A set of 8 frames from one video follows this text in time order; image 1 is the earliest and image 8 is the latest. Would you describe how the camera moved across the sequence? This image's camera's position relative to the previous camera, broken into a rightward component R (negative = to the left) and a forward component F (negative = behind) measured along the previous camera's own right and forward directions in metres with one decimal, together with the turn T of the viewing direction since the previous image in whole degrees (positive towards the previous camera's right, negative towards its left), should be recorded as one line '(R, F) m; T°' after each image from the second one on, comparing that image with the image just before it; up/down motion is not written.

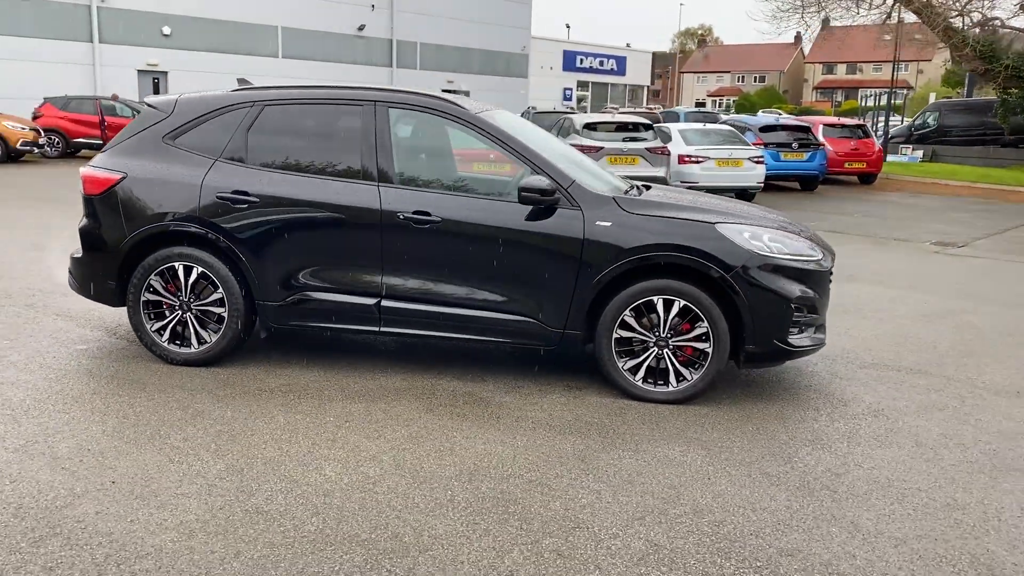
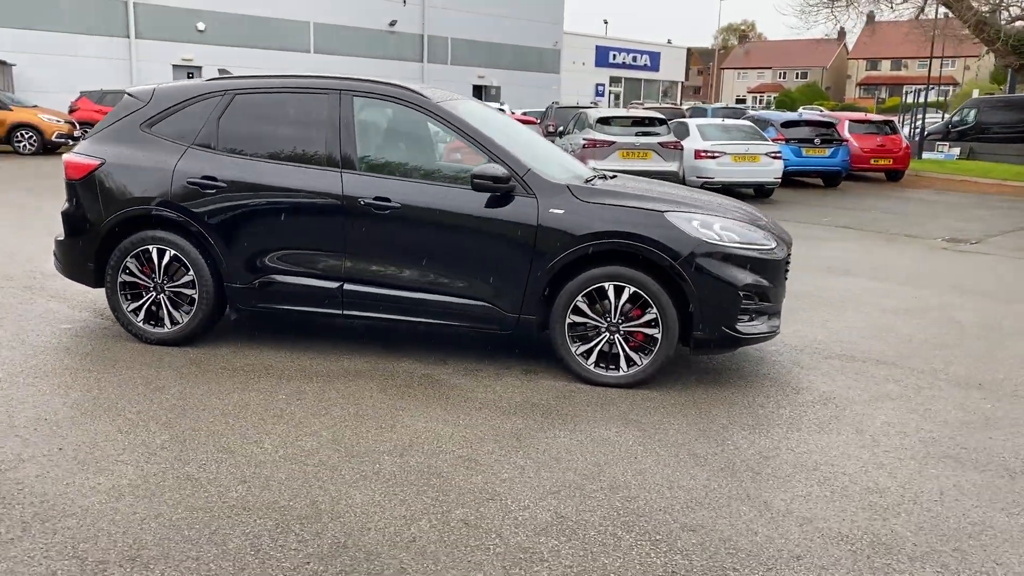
(+0.5, -0.1) m; -2°
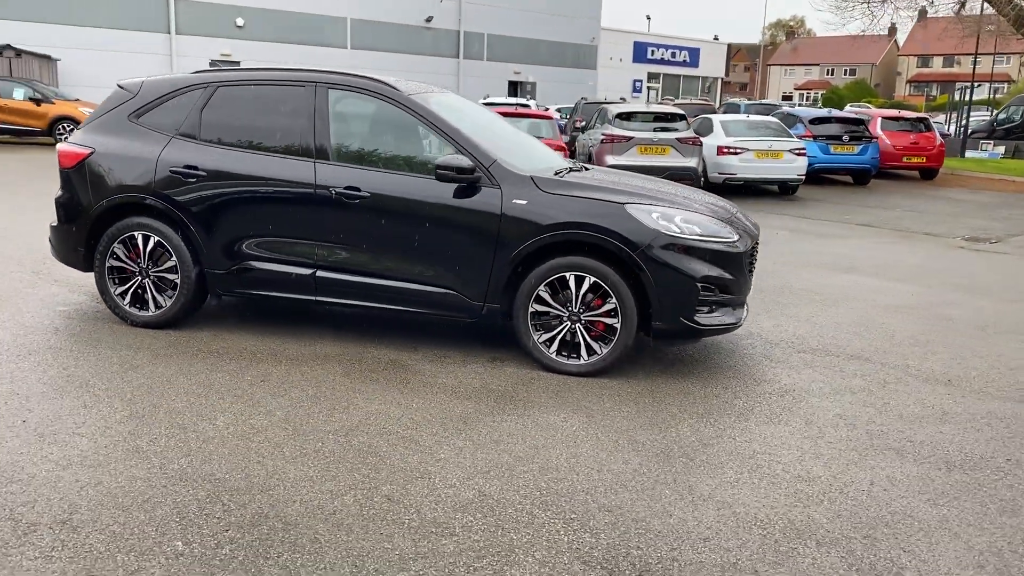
(+0.4, -0.1) m; -3°
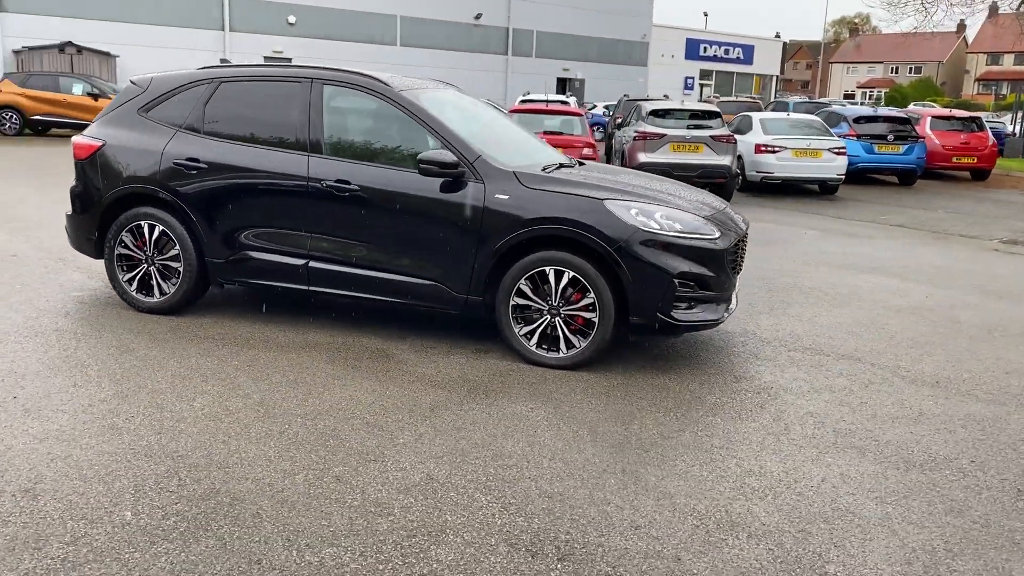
(+0.4, -0.1) m; -3°
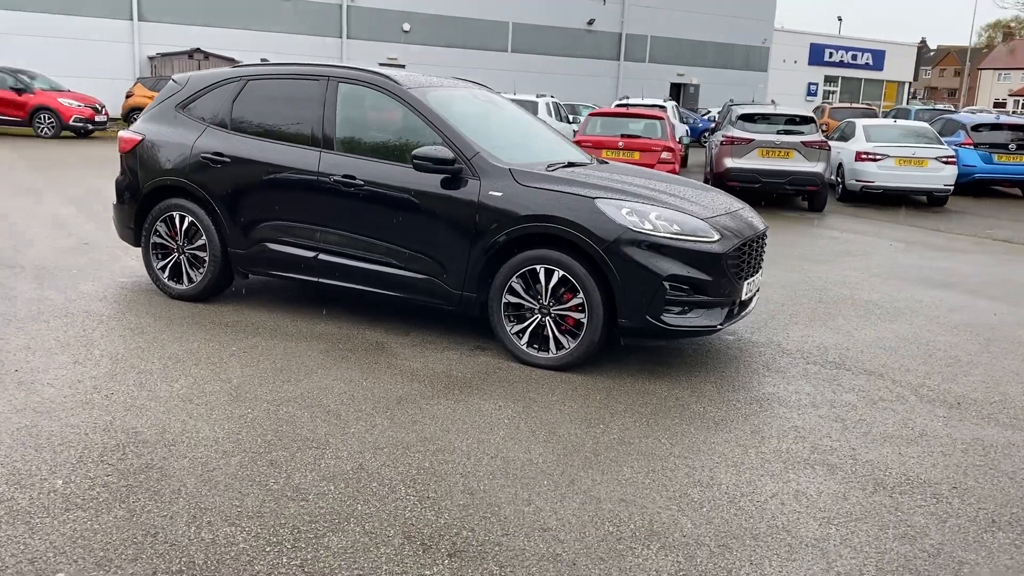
(+0.7, +0.1) m; -8°
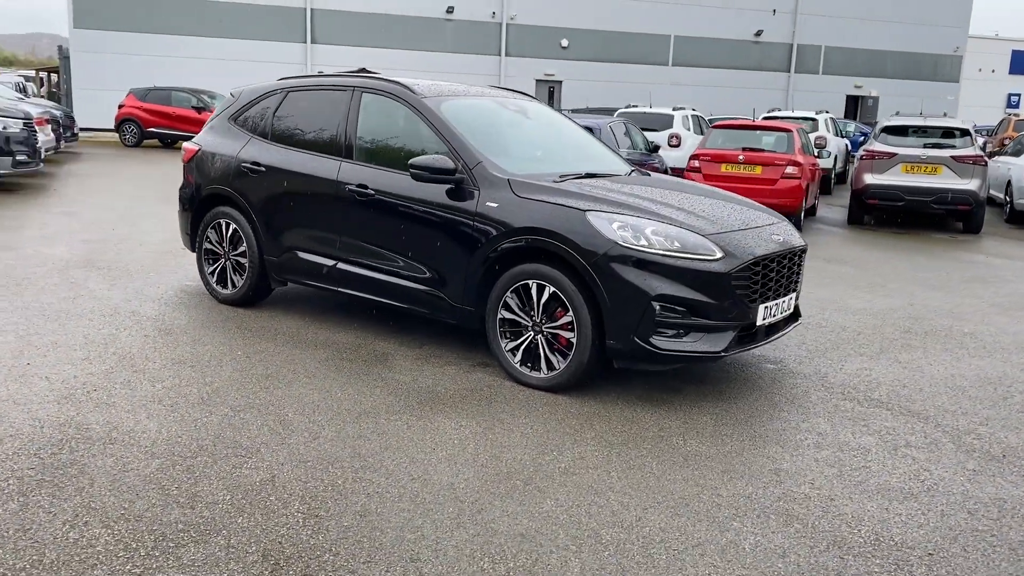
(+1.0, +0.3) m; -12°
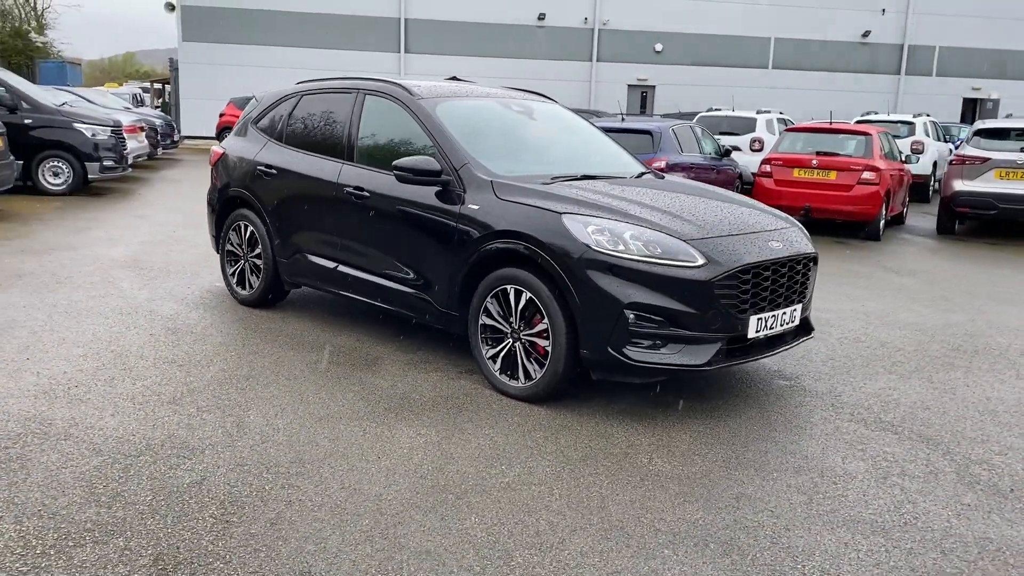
(+0.6, +0.2) m; -7°
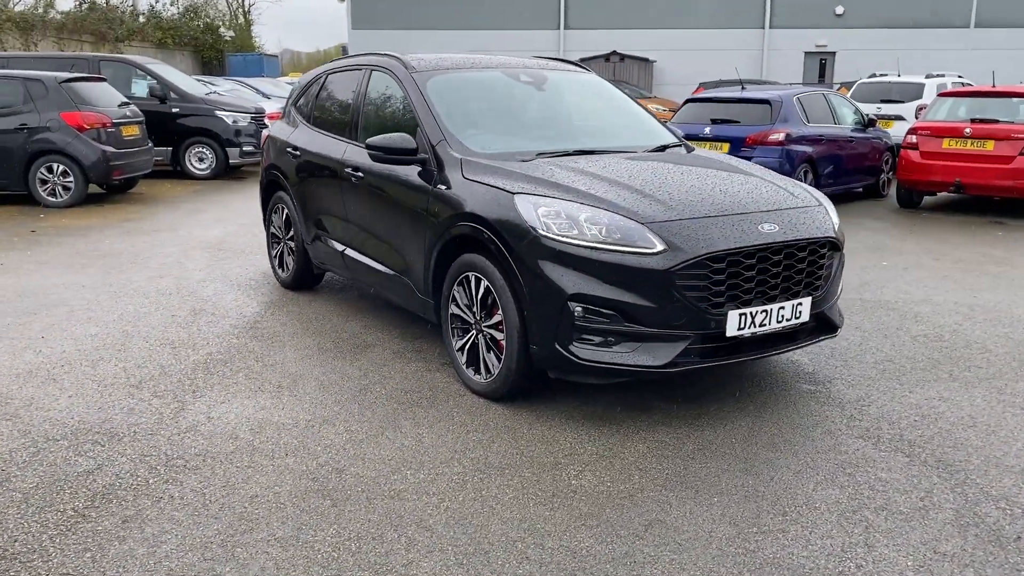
(+1.0, +0.5) m; -12°
